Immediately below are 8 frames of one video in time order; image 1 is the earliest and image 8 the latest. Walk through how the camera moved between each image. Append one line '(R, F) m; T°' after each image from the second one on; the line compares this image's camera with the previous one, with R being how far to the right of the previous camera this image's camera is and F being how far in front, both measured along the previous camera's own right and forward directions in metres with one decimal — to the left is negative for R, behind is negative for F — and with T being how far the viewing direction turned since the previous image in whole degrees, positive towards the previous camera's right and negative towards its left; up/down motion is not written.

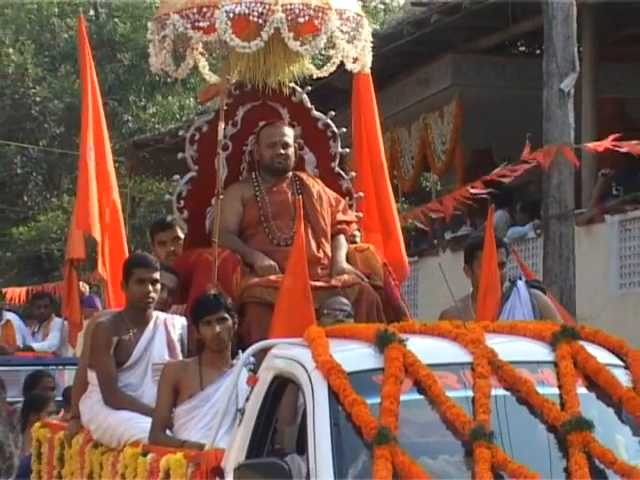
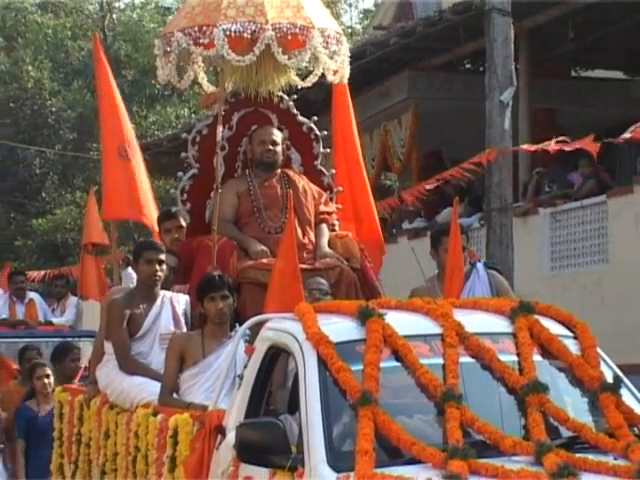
(+0.1, -0.9) m; 0°
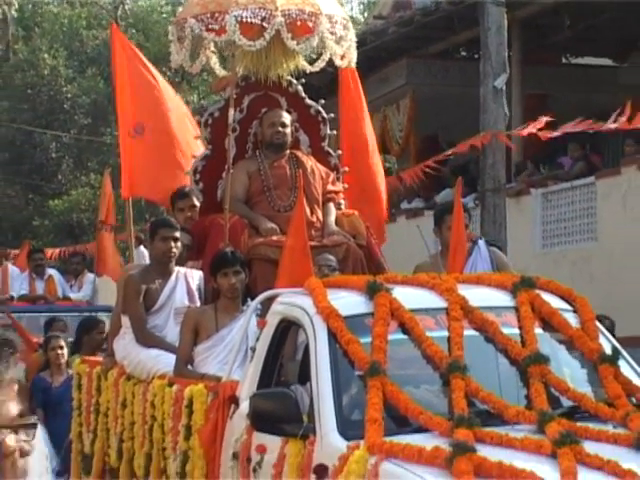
(-0.1, -0.3) m; 0°
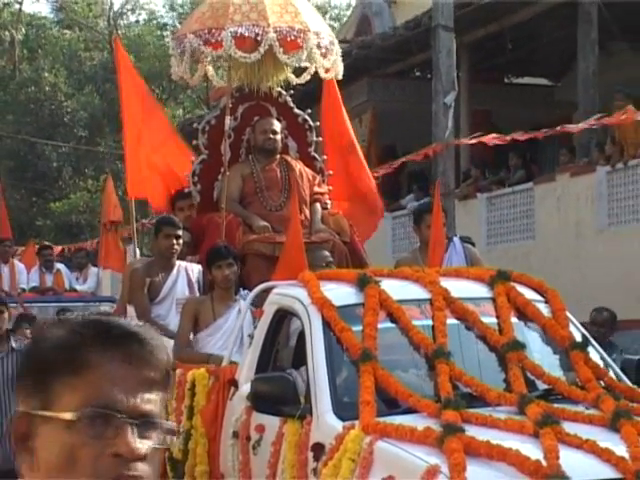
(-0.2, -0.6) m; +2°
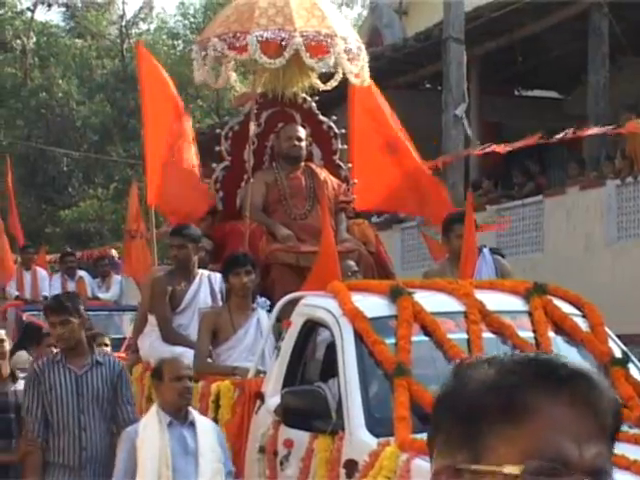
(-0.1, +0.2) m; 0°
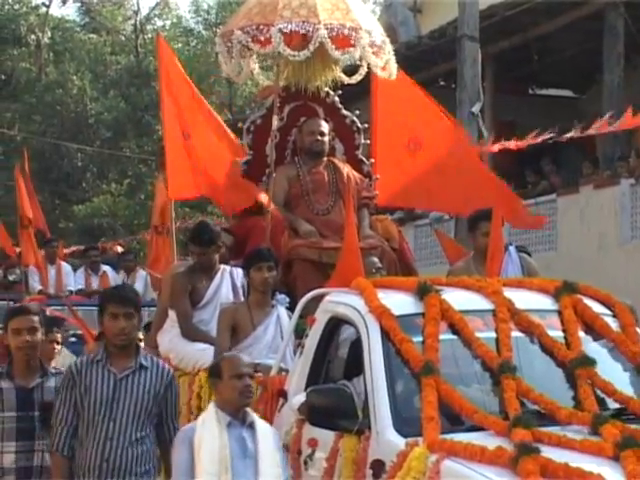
(-0.1, +0.1) m; -1°
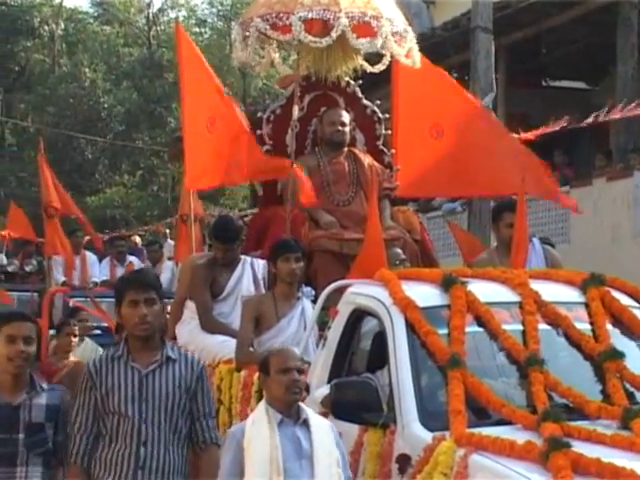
(-0.1, +0.1) m; 0°
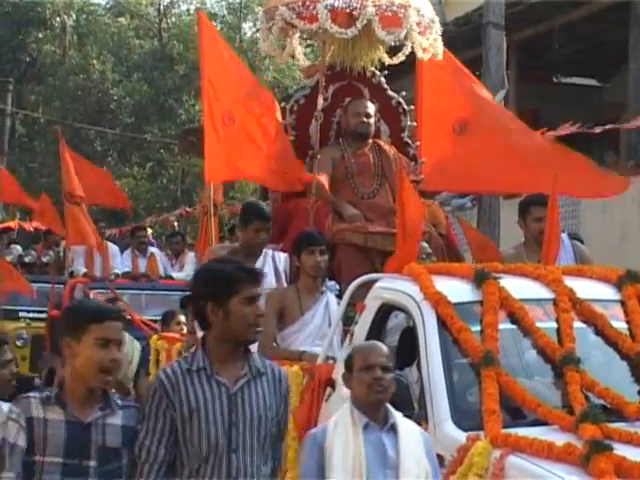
(-0.1, +0.2) m; 0°
